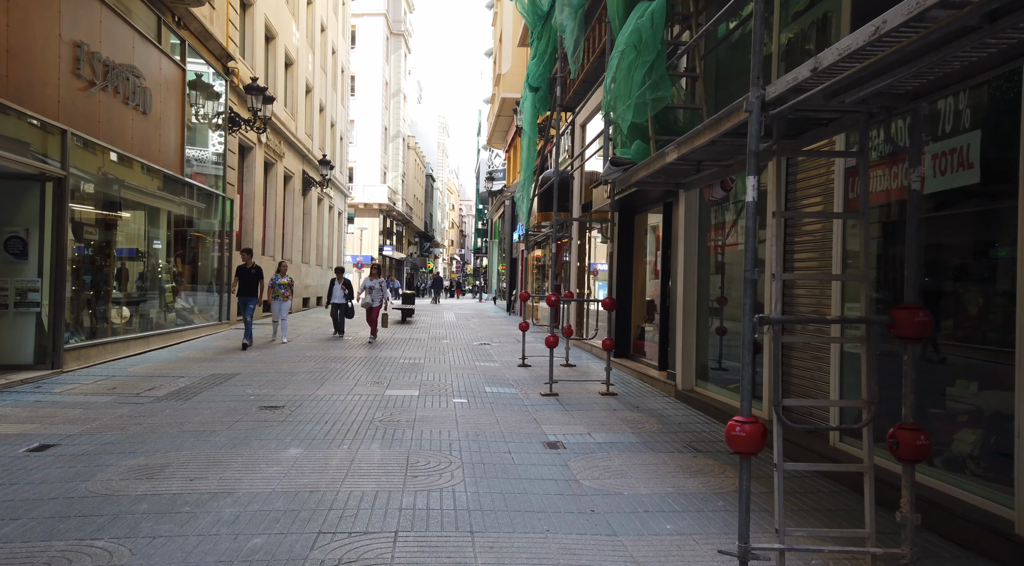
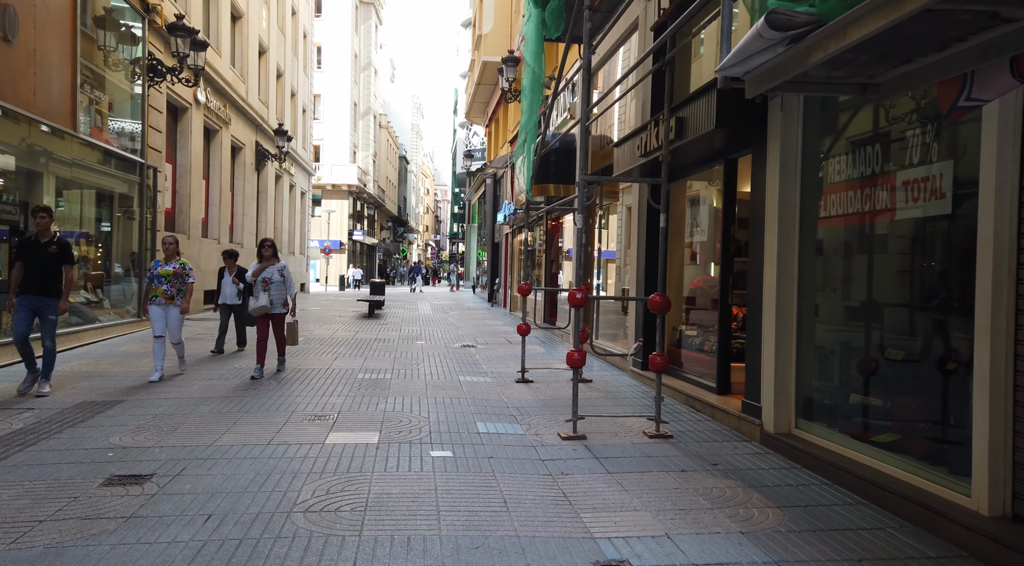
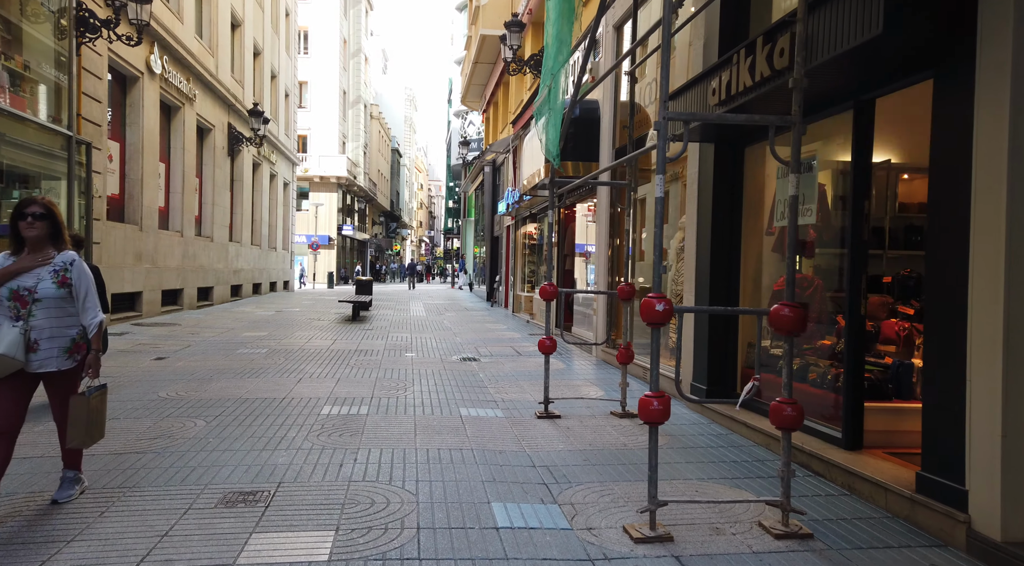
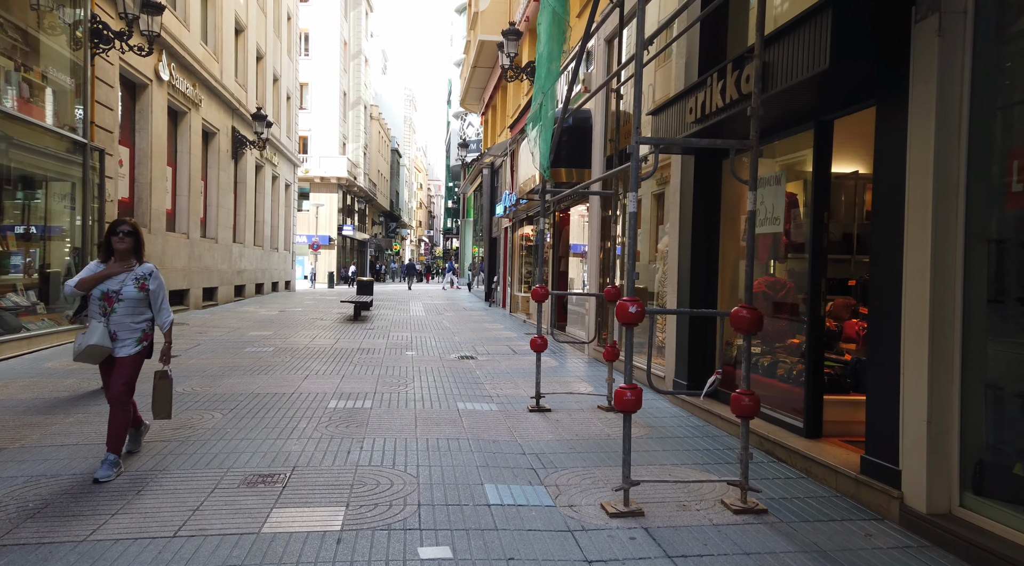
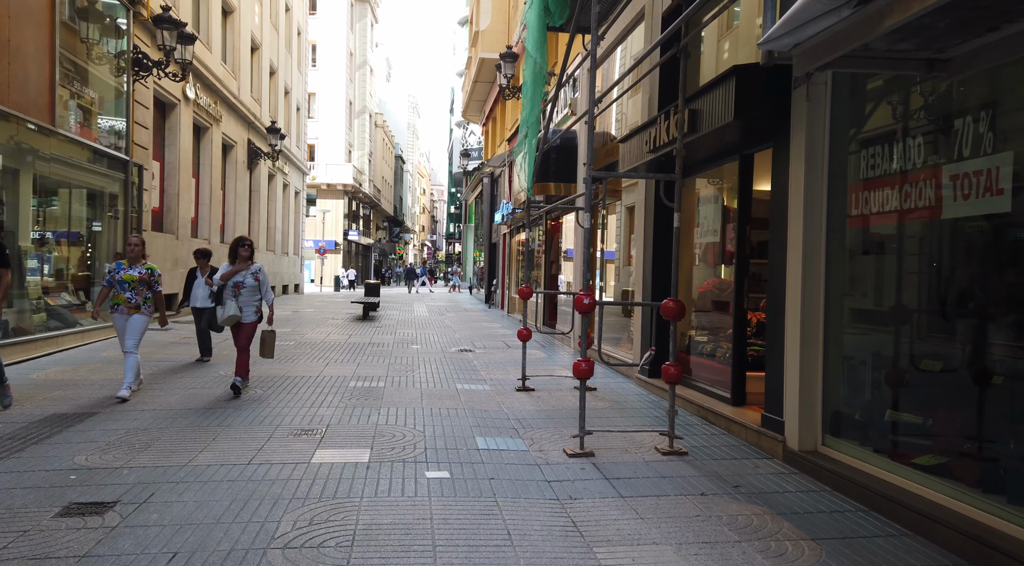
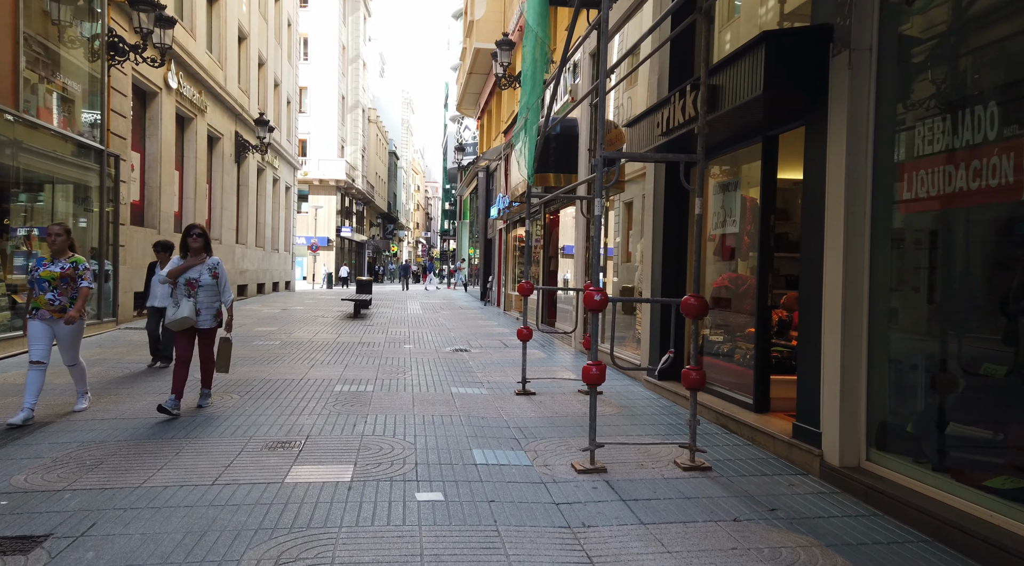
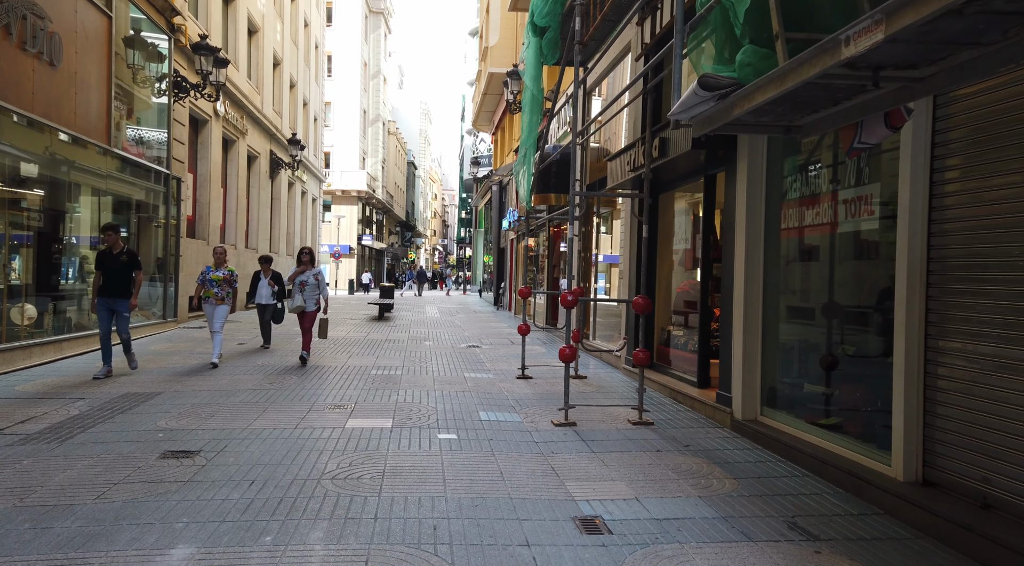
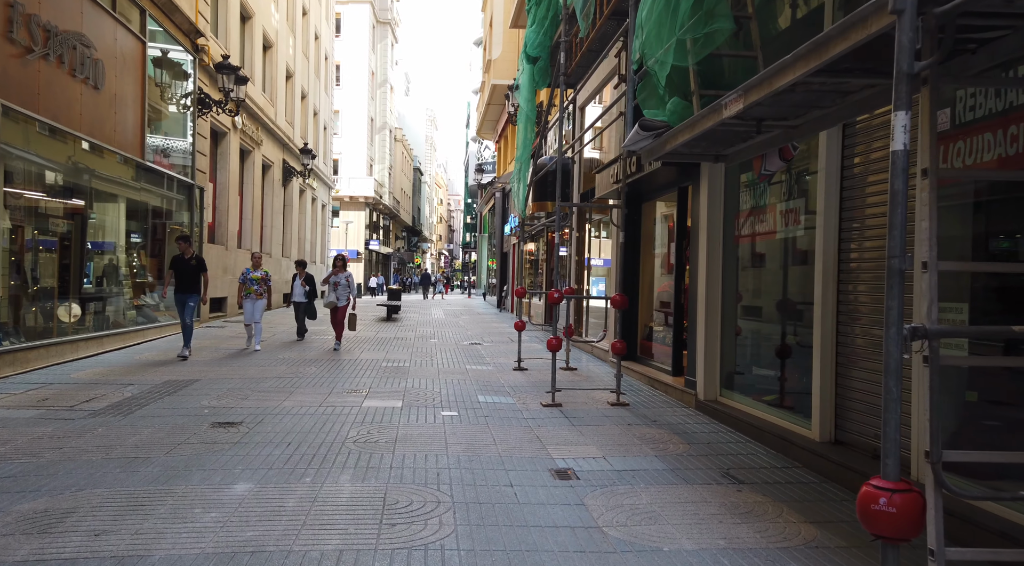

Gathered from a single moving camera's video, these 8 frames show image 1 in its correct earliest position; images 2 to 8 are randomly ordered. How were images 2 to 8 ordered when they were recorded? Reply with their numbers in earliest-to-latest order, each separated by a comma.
8, 7, 2, 5, 6, 4, 3
